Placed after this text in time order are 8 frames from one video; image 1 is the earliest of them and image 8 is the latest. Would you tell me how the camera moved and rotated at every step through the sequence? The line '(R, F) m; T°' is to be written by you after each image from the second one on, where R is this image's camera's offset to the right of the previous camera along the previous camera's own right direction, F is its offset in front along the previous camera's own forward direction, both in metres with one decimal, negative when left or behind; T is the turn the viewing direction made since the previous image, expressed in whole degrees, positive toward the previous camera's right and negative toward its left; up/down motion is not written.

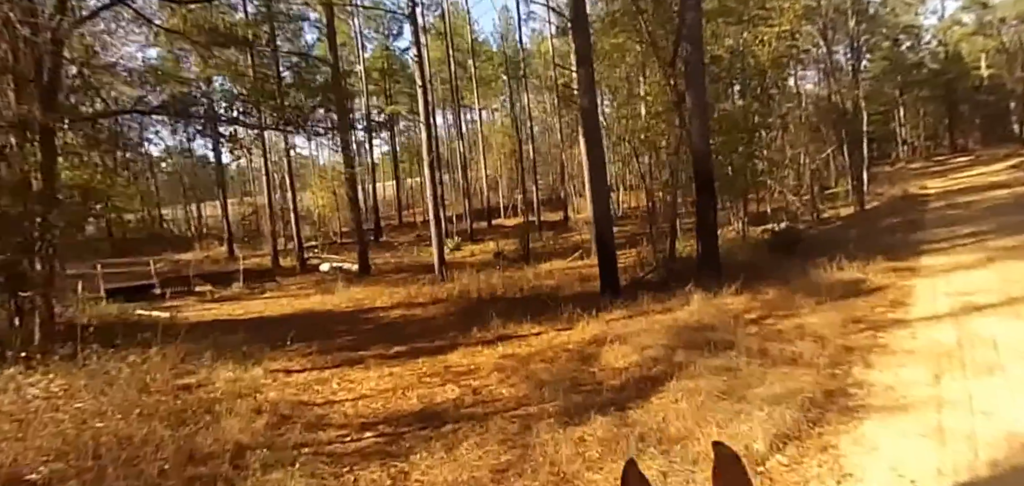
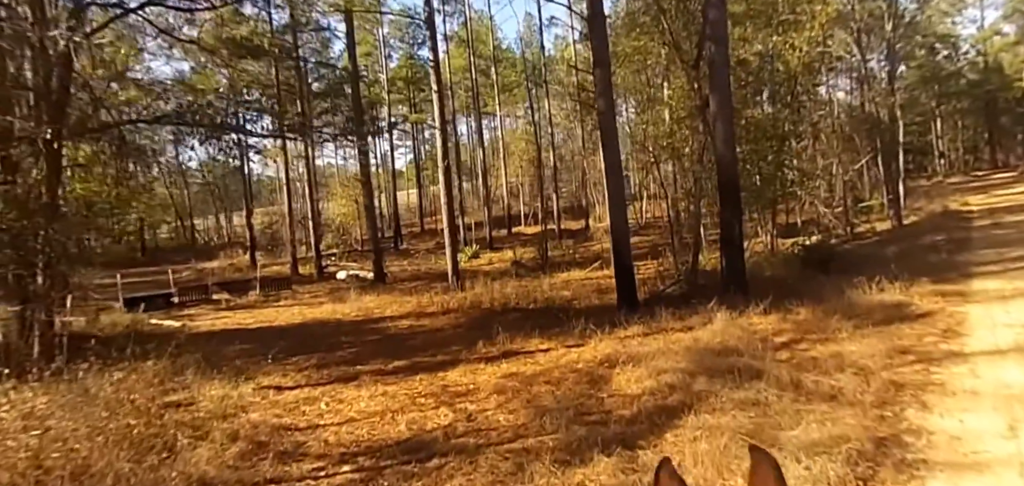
(+0.2, +0.6) m; -2°
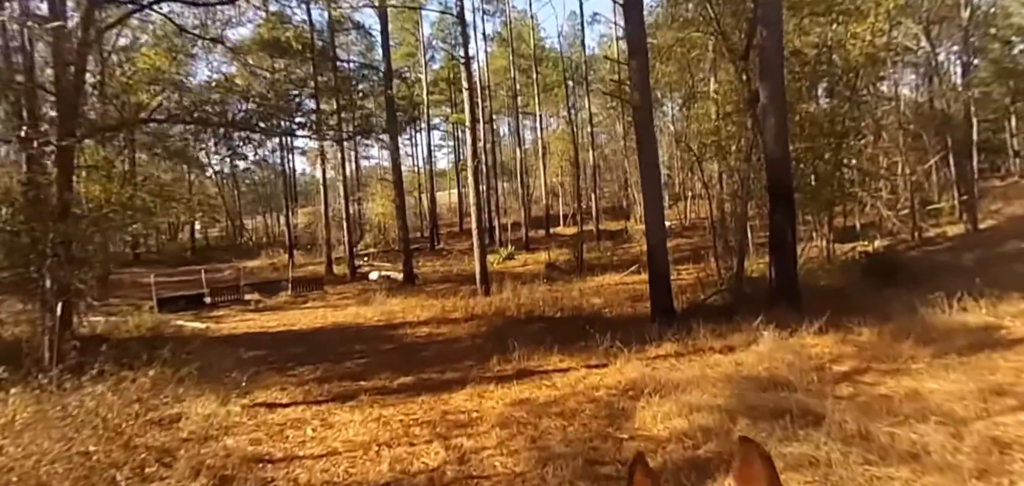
(+0.3, +0.9) m; -4°
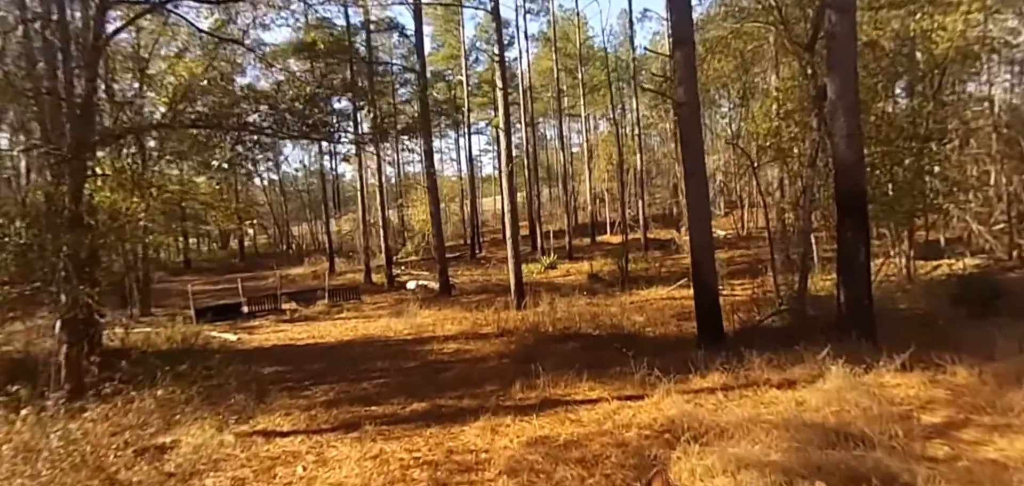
(+0.3, +0.8) m; -5°
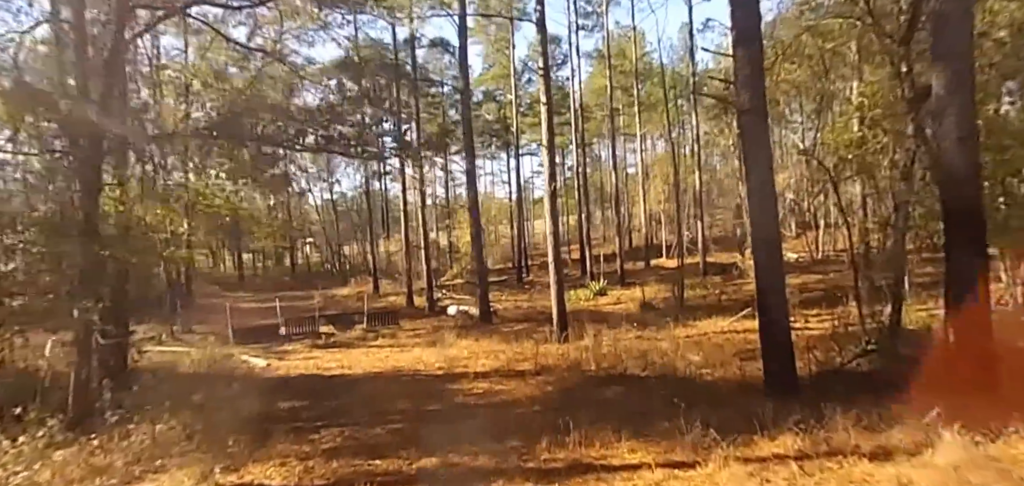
(+0.3, +1.0) m; -5°
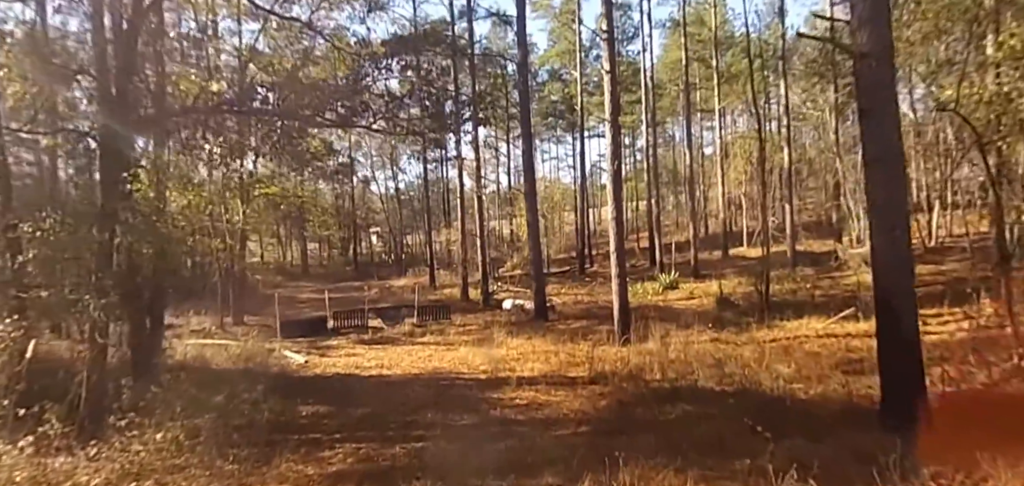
(+0.2, +1.3) m; -6°
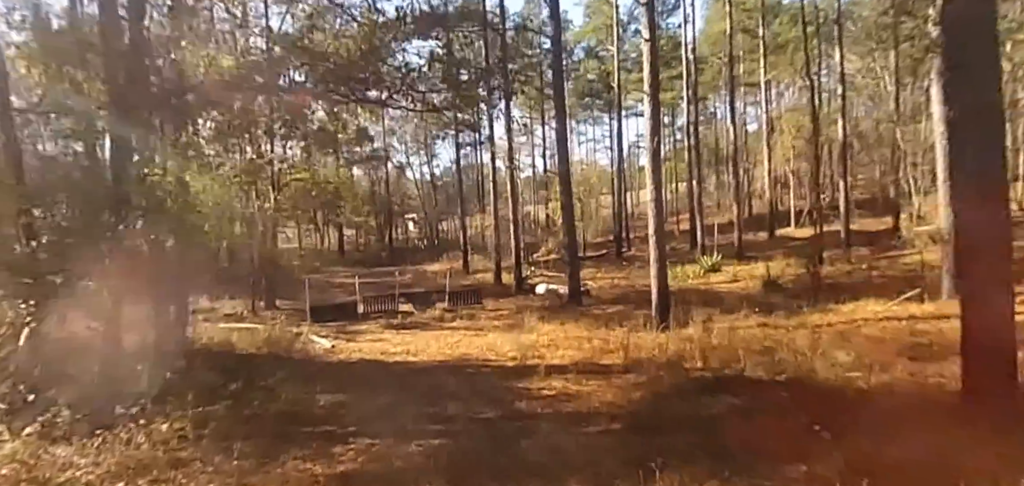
(+0.1, +0.6) m; -3°
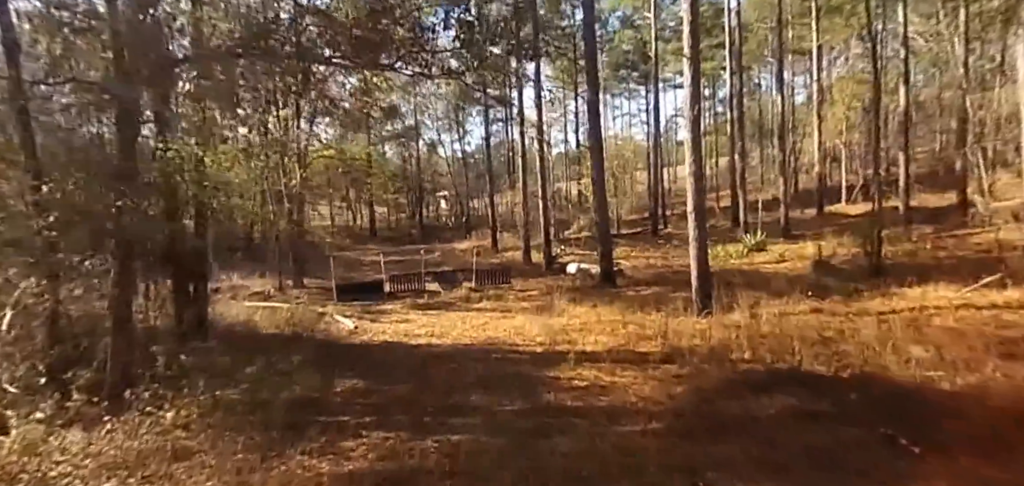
(0.0, +0.6) m; -3°
